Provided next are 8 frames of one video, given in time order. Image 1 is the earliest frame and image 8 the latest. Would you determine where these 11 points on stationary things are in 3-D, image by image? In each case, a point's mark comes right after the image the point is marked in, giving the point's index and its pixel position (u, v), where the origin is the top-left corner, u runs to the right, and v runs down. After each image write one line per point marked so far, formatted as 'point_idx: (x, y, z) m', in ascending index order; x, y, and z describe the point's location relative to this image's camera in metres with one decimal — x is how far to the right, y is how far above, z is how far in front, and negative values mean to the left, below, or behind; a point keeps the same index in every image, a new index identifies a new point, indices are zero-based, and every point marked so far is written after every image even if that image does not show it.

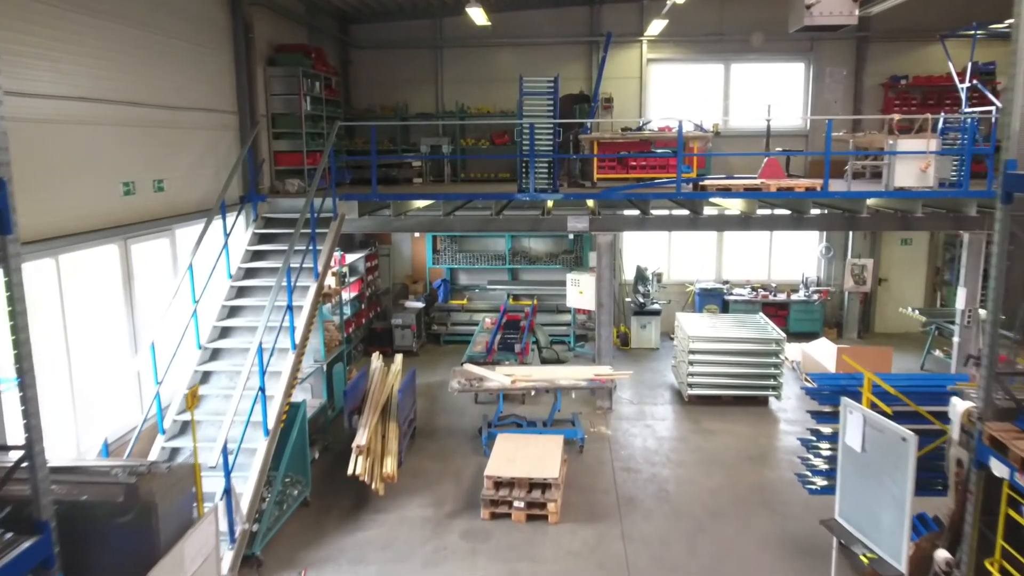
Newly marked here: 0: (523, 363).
0: (+0.1, -0.9, +8.5) m
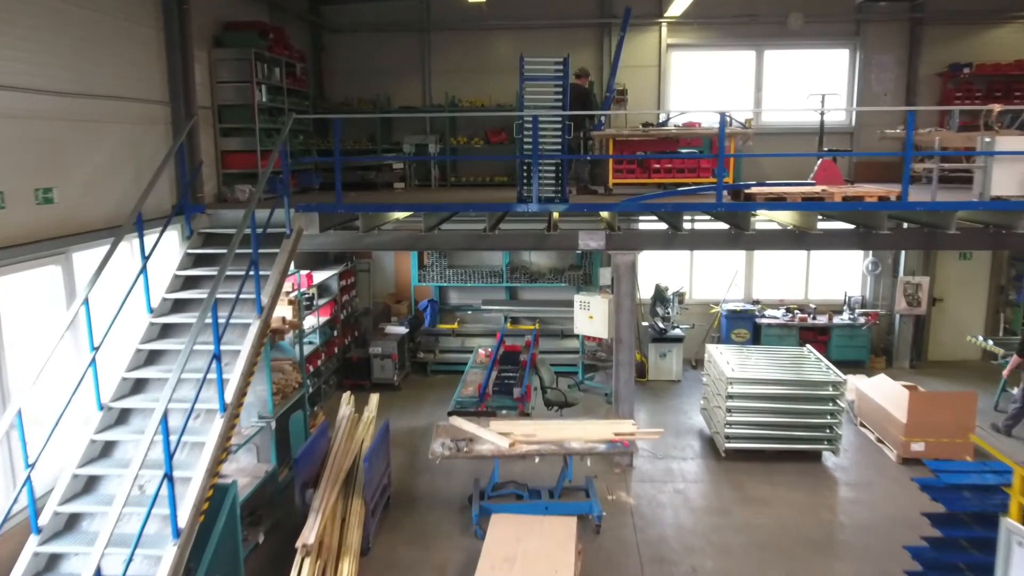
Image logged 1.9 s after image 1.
0: (+0.1, -1.2, +7.0) m
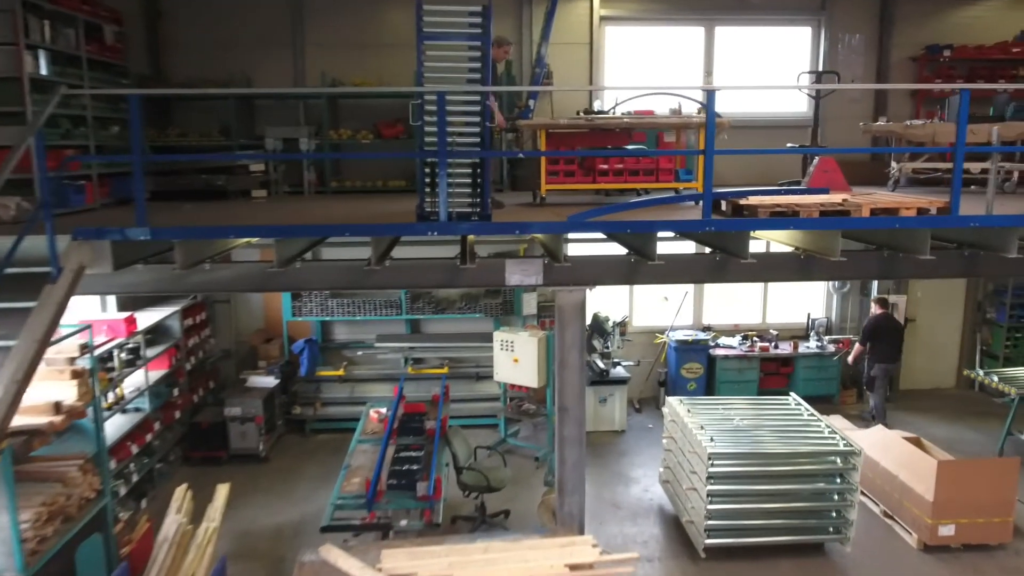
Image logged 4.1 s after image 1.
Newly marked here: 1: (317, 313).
0: (-0.5, -1.5, +4.9) m
1: (-2.1, -0.2, +8.1) m
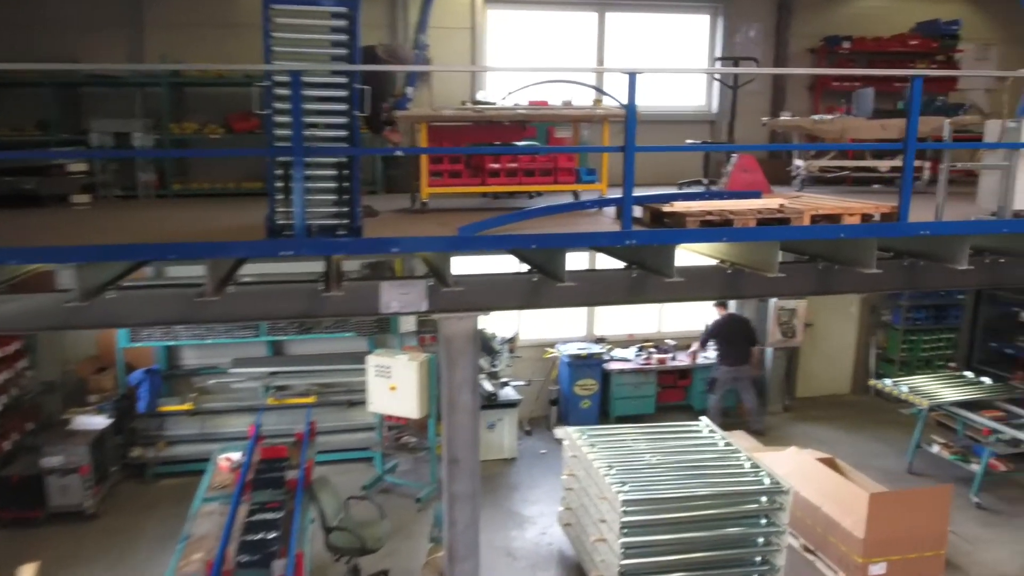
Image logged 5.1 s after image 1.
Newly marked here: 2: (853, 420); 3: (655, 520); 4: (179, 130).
0: (-1.1, -1.7, +3.9) m
1: (-3.2, -0.5, +6.7) m
2: (+4.0, -1.6, +9.0) m
3: (+0.9, -1.4, +4.5) m
4: (-2.9, +1.4, +6.4) m
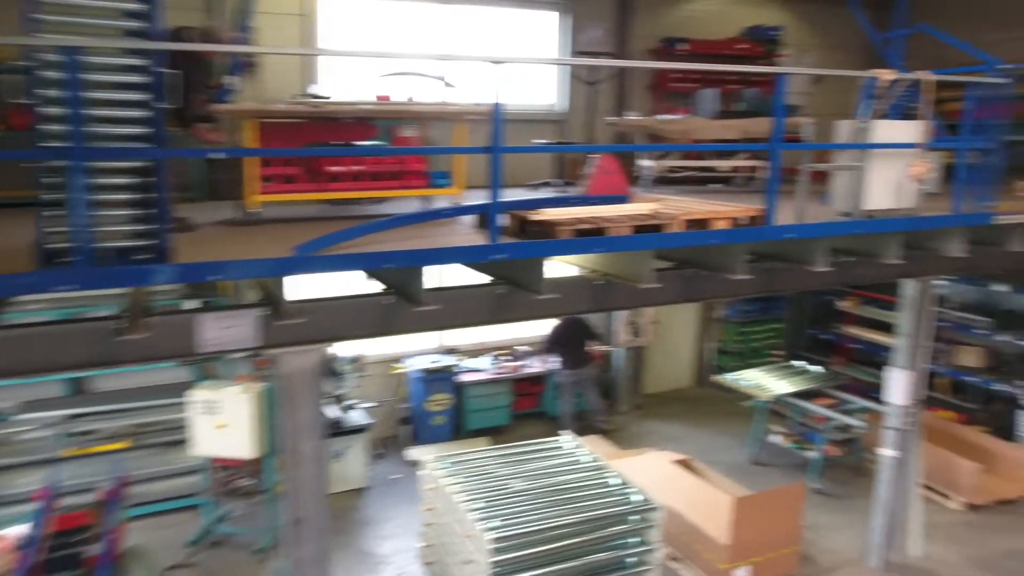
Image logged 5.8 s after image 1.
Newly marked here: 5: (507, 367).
0: (-1.7, -1.8, +3.1) m
1: (-4.4, -0.7, +5.5) m
2: (+2.3, -1.6, +9.2) m
3: (+0.1, -1.5, +4.2) m
4: (-4.1, +1.1, +5.2) m
5: (0.0, -0.8, +7.8) m
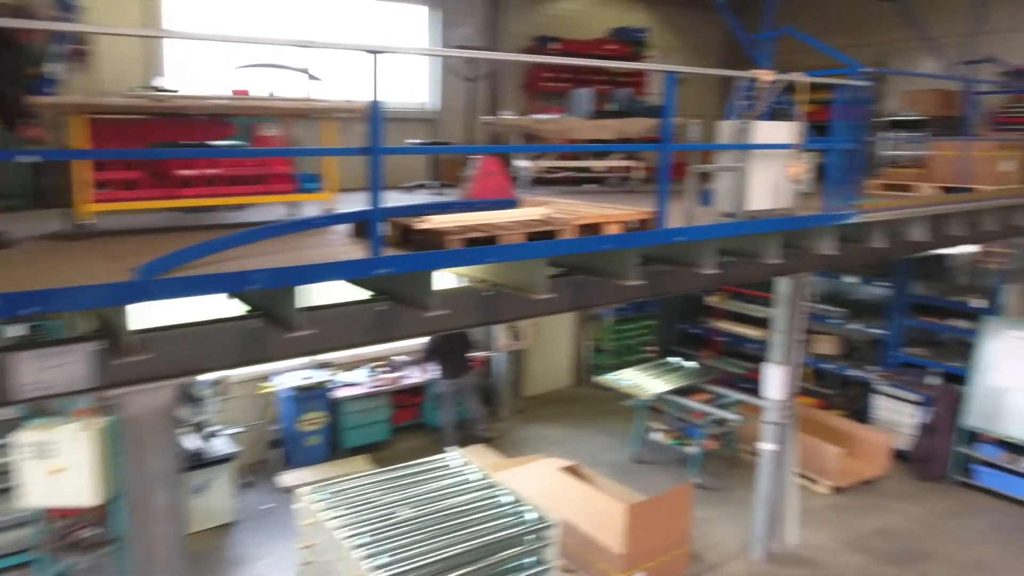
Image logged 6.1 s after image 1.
0: (-2.1, -1.9, +2.5) m
1: (-5.1, -0.9, +4.3) m
2: (+0.8, -1.6, +9.1) m
3: (-0.4, -1.5, +3.8) m
4: (-4.9, +0.9, +4.2) m
5: (-1.2, -0.9, +7.4) m
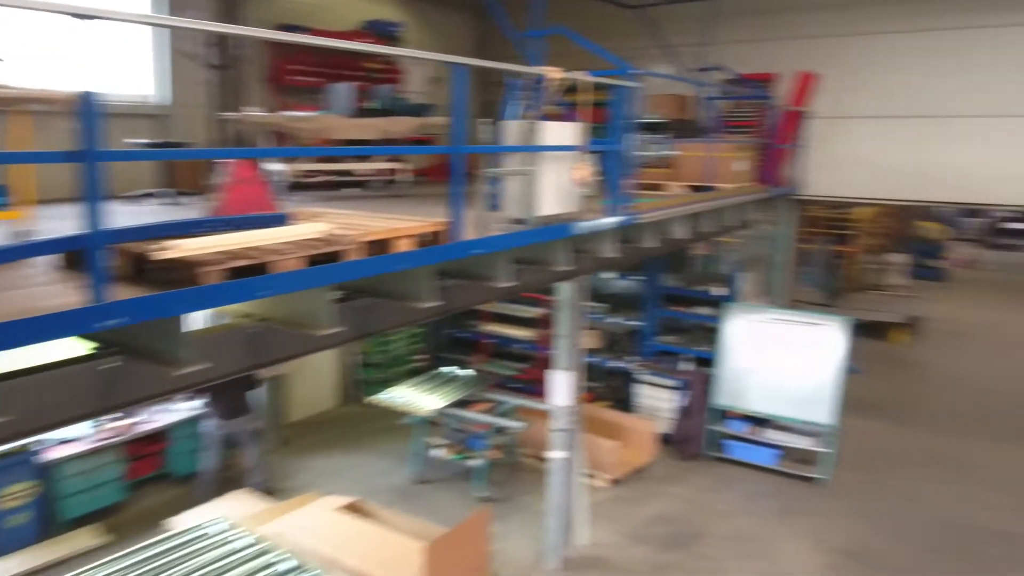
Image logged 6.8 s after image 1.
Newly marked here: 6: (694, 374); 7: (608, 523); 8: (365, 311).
0: (-2.4, -2.2, +1.3) m
1: (-5.9, -1.4, +2.0) m
2: (-1.8, -1.7, +8.5) m
3: (-1.3, -1.7, +3.0) m
4: (-5.7, +0.5, +1.9) m
5: (-3.2, -1.2, +6.2) m
6: (+2.1, -1.0, +8.8) m
7: (+0.9, -2.2, +7.0) m
8: (-0.6, -0.1, +3.2) m
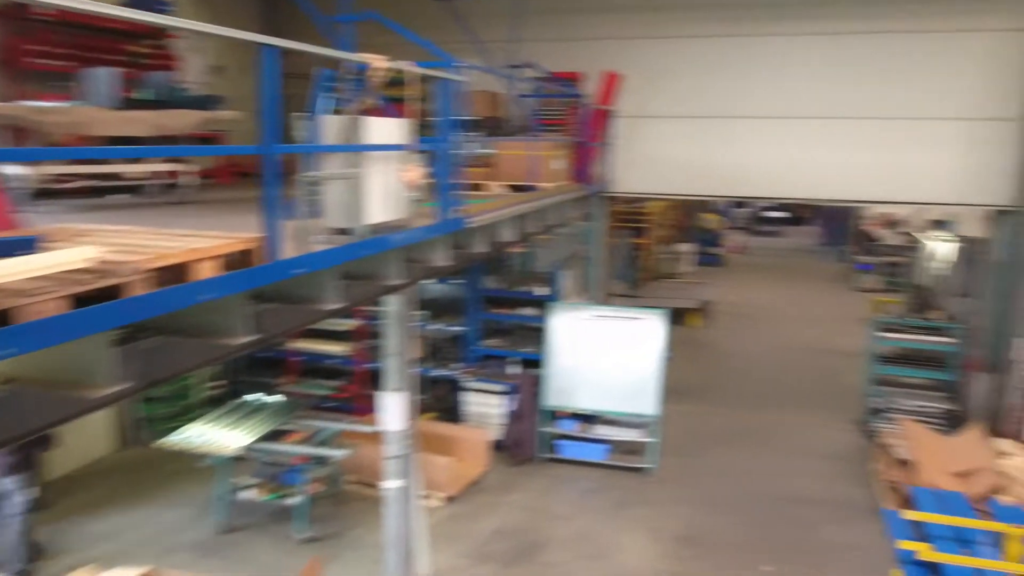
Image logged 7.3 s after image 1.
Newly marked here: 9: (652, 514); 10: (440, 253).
0: (-2.3, -2.4, +0.2) m
1: (-5.9, -1.8, 0.0) m
2: (-3.6, -1.9, +7.3) m
3: (-1.7, -1.9, +2.2) m
4: (-5.8, +0.1, -0.1) m
5: (-4.4, -1.4, +4.7) m
6: (+0.1, -1.0, +8.6) m
7: (-0.6, -2.3, +6.6) m
8: (-1.2, -0.2, +2.6) m
9: (+1.4, -2.2, +7.3) m
10: (-0.4, +0.2, +4.6) m
